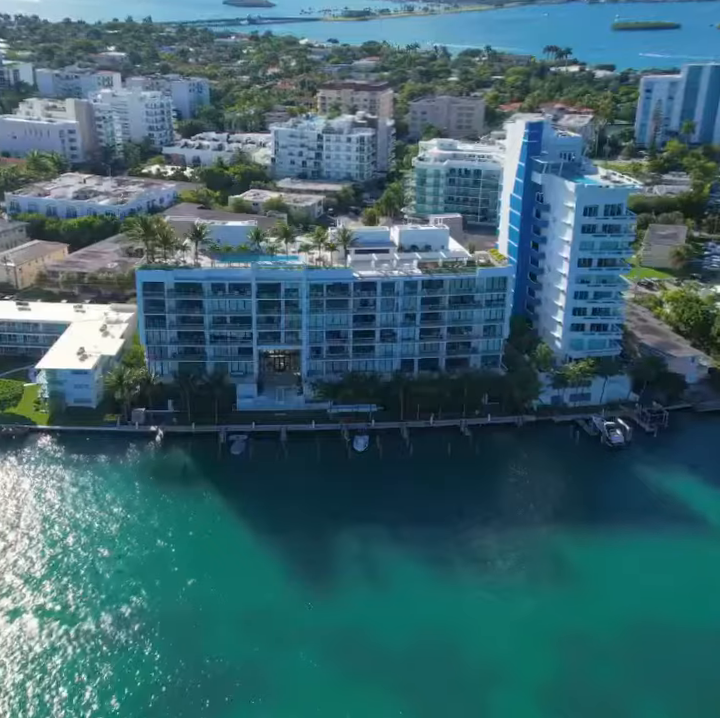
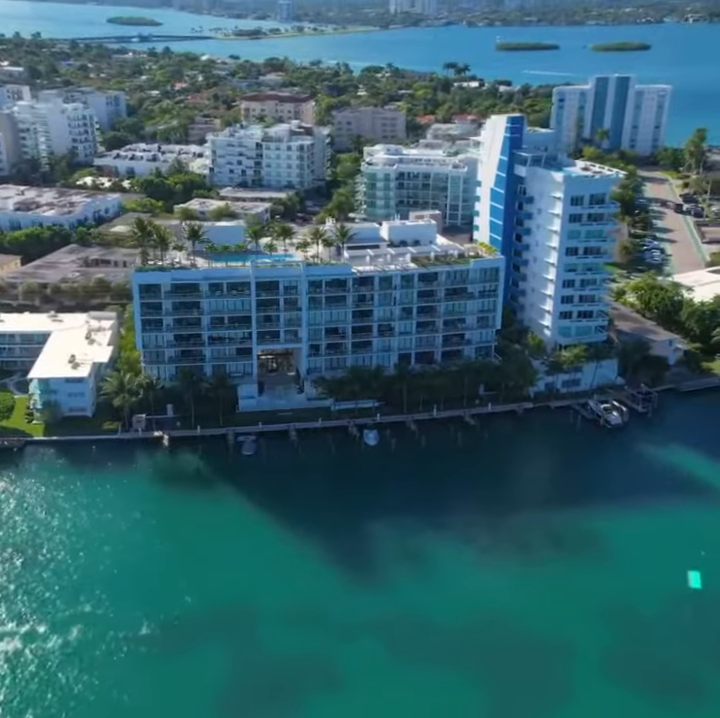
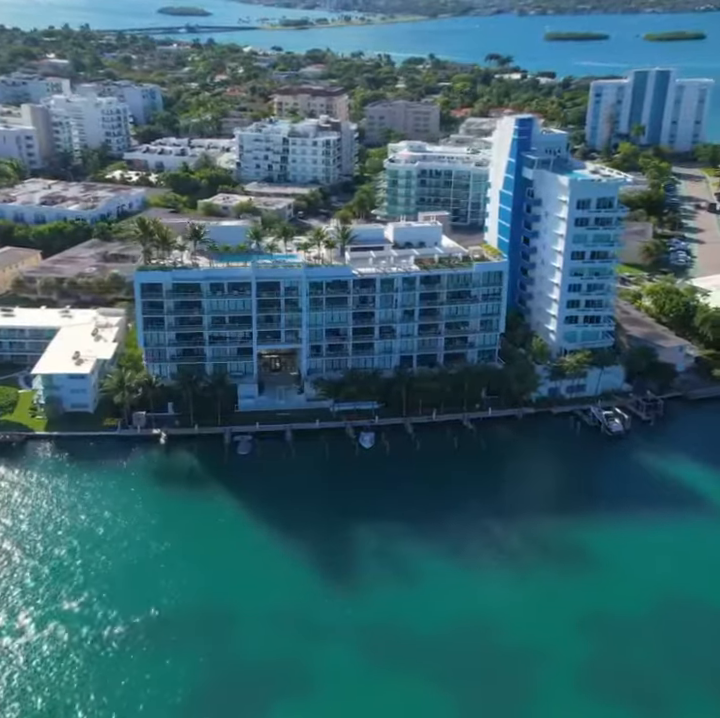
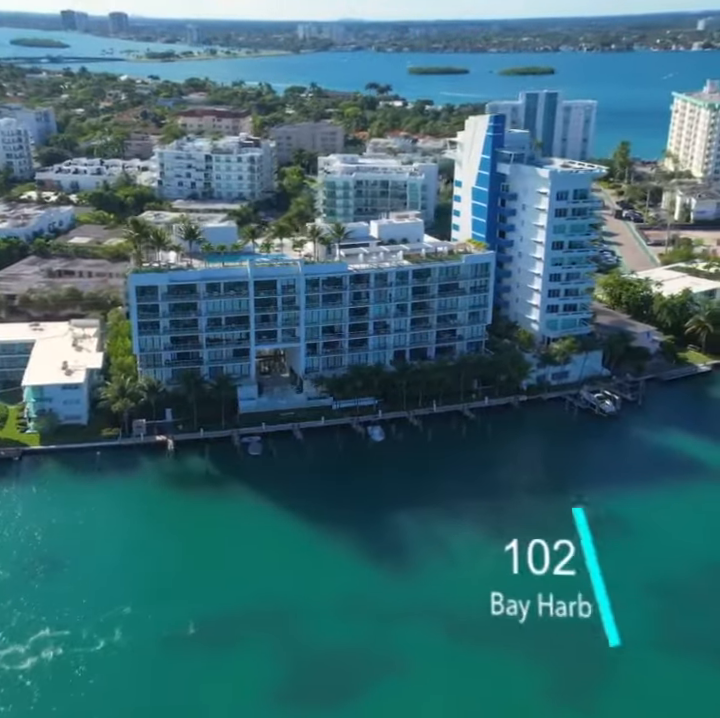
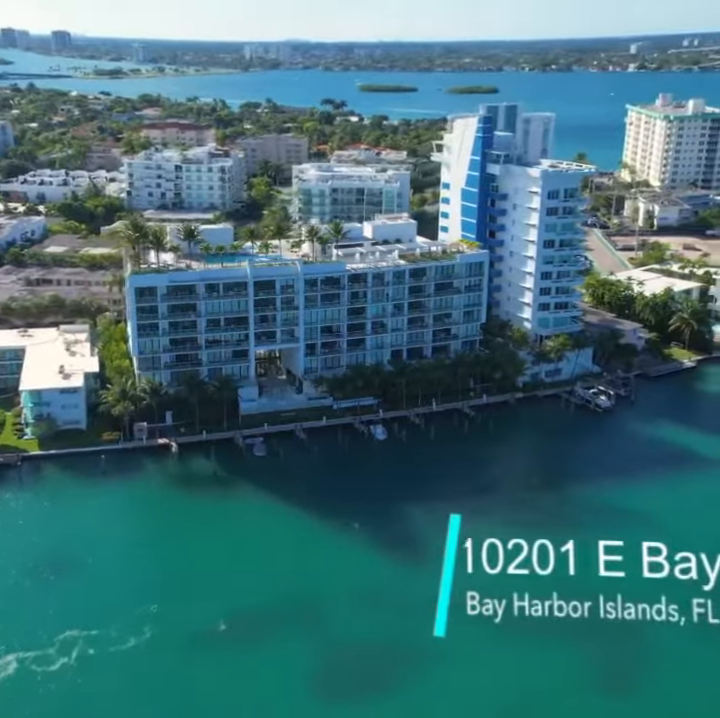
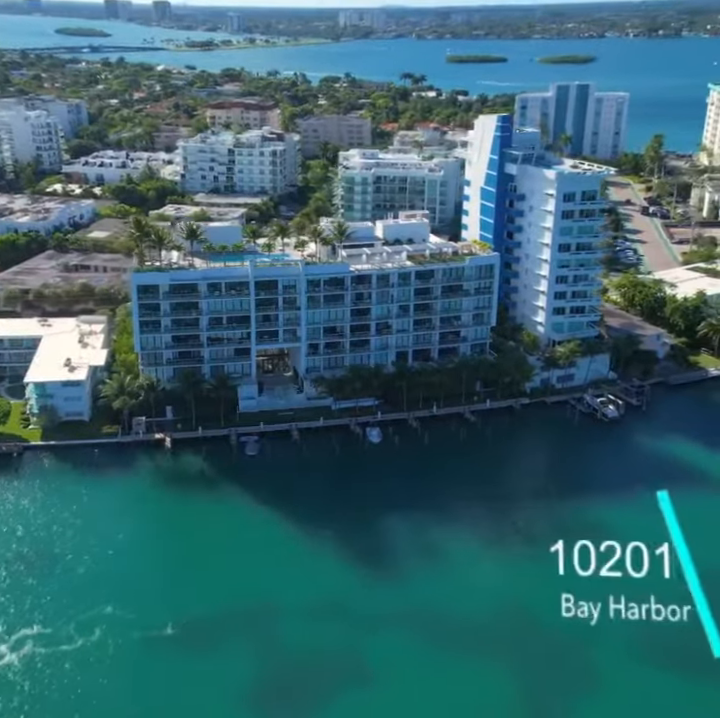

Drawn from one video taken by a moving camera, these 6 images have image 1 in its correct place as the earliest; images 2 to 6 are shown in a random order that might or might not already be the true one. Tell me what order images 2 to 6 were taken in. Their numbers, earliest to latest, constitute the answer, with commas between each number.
3, 2, 6, 4, 5
